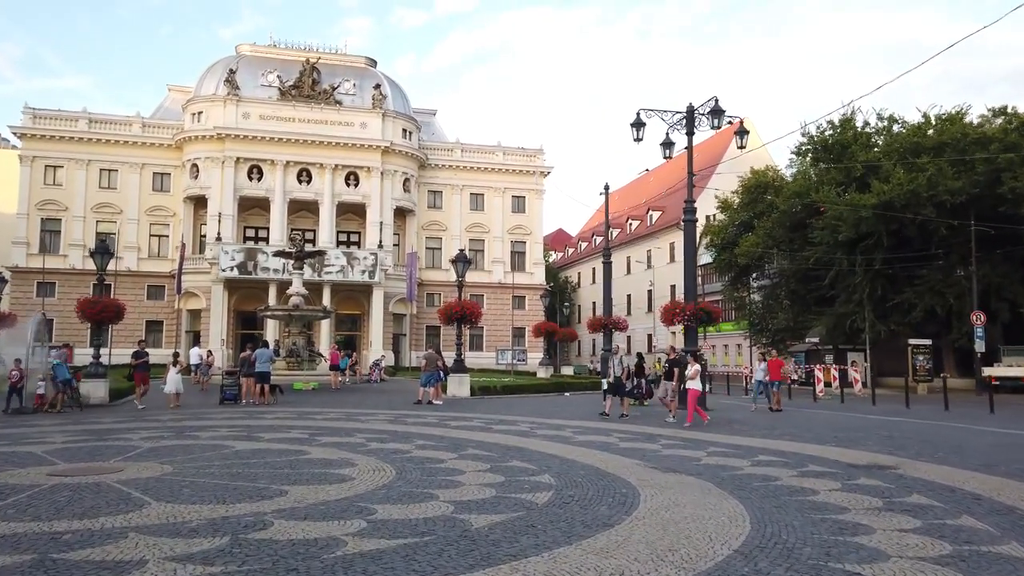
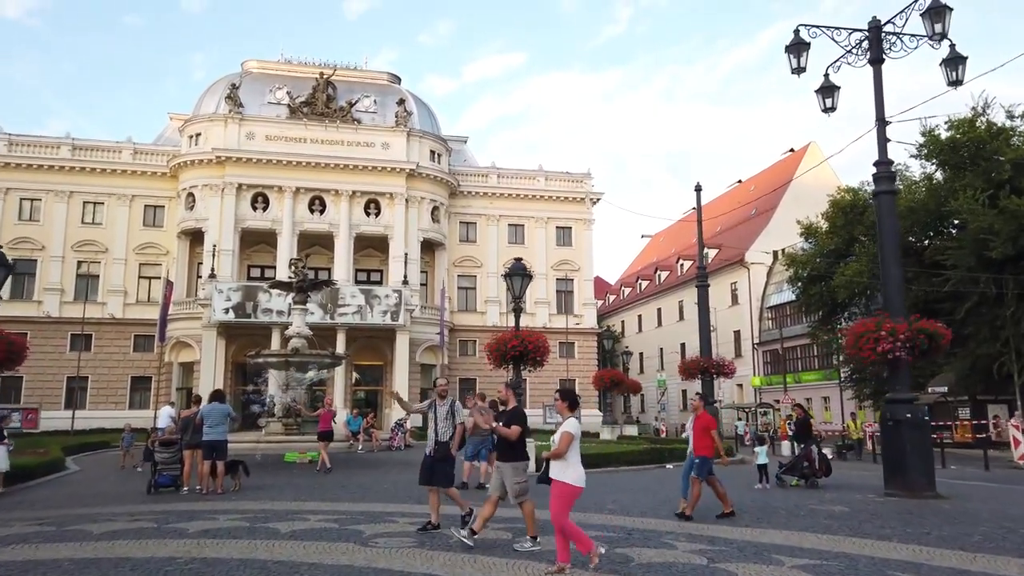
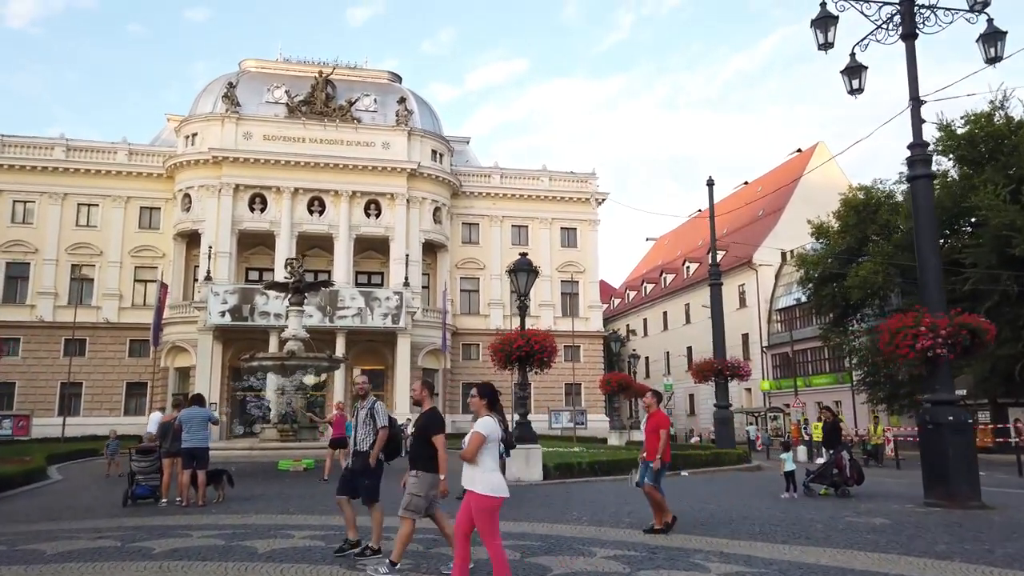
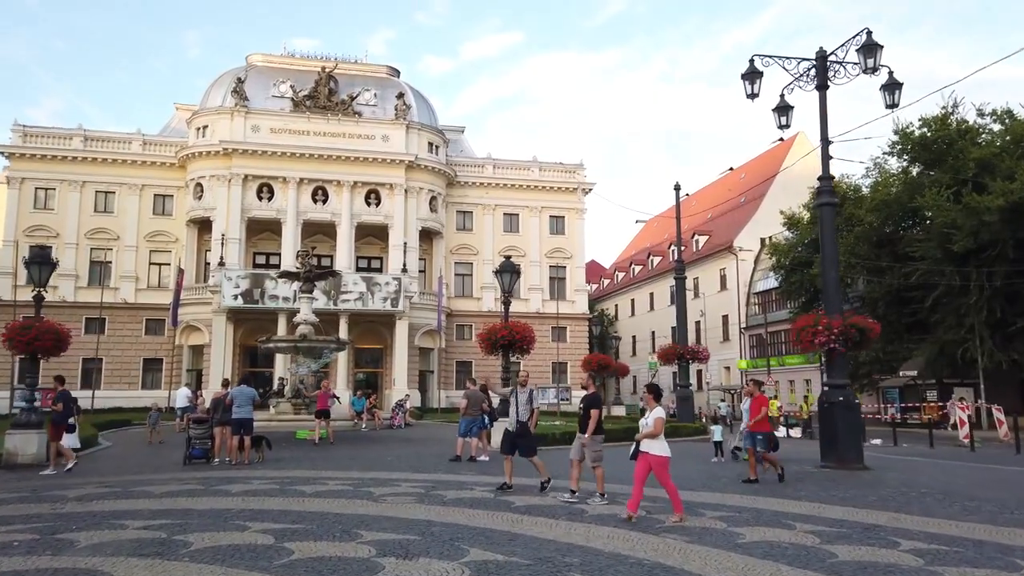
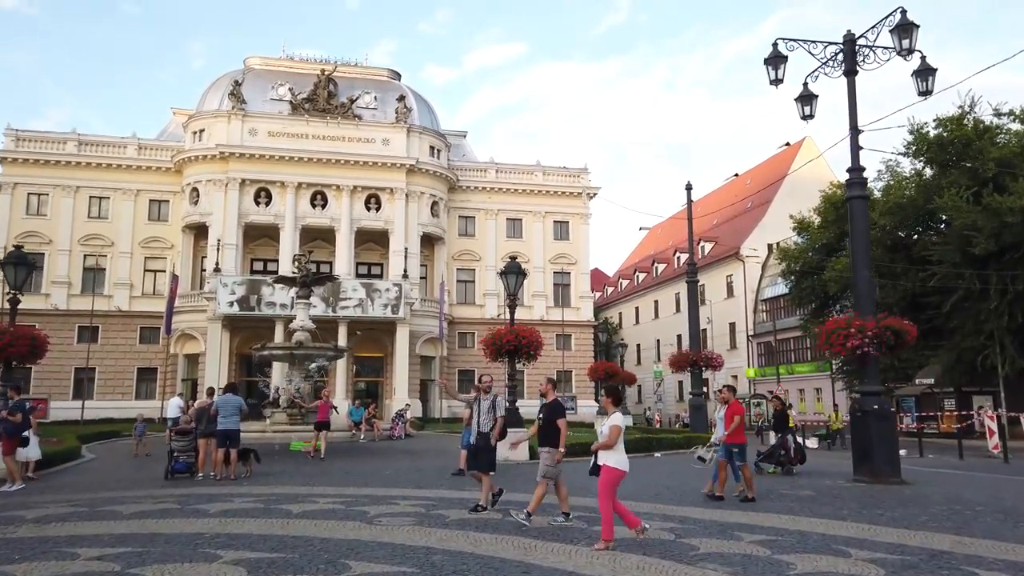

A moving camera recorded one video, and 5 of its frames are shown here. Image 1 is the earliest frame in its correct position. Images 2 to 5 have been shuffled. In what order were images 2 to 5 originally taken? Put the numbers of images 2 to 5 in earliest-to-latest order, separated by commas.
4, 5, 2, 3
